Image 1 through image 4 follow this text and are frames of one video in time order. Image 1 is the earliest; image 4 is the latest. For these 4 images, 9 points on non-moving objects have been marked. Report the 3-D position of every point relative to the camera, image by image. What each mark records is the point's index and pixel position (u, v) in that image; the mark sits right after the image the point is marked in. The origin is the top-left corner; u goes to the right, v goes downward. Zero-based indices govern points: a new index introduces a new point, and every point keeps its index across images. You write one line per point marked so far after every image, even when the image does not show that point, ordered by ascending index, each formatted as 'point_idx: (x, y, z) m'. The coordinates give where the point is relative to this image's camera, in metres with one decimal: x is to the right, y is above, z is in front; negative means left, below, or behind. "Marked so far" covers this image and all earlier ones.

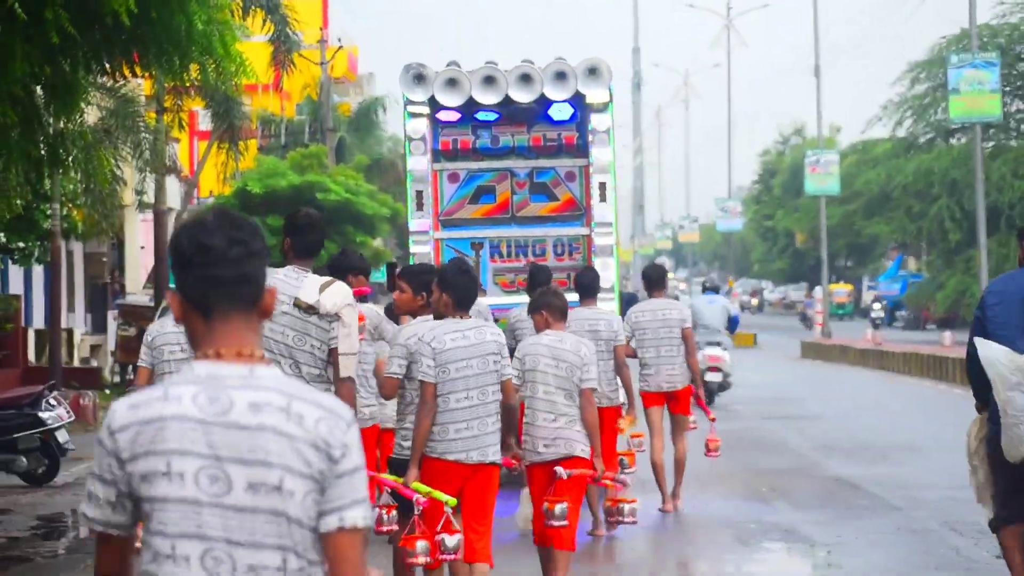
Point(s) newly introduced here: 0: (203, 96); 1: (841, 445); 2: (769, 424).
0: (-2.4, +1.5, +17.7) m
1: (+2.5, -1.2, +17.4) m
2: (+2.1, -1.1, +18.3) m
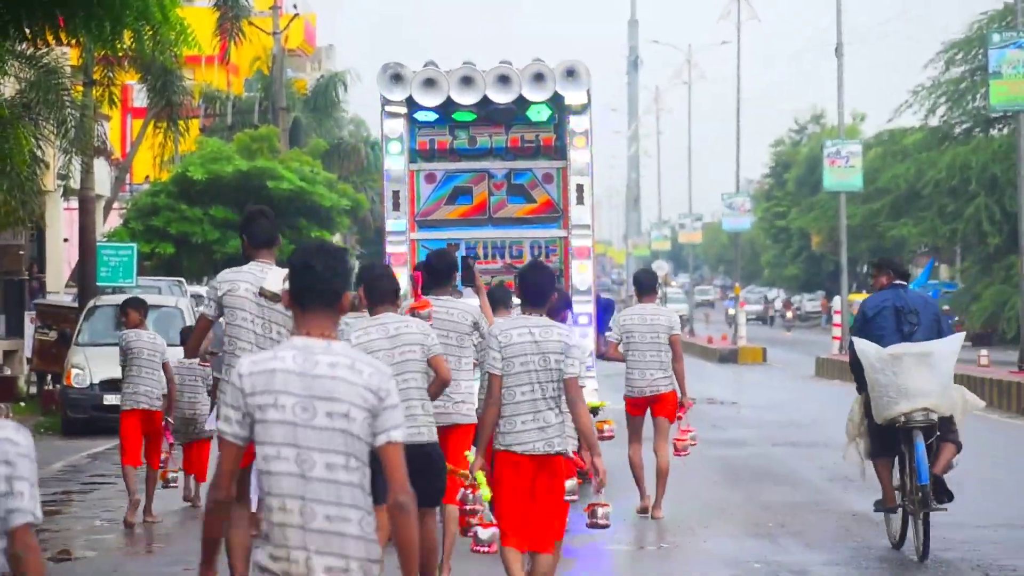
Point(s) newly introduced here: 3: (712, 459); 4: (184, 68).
0: (-2.5, +1.5, +15.5) m
1: (+2.3, -1.3, +15.3) m
2: (+1.9, -1.2, +16.2) m
3: (+1.4, -1.2, +15.8) m
4: (-2.2, +1.5, +15.4) m
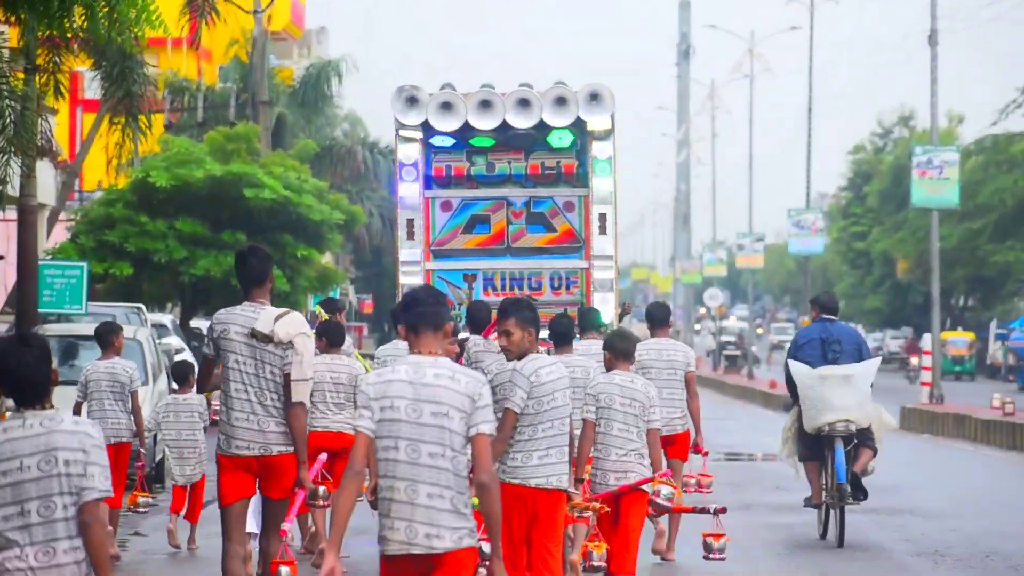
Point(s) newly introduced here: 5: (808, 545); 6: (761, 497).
0: (-2.4, +1.3, +13.0) m
1: (+2.5, -1.5, +12.7) m
2: (+2.0, -1.4, +13.6) m
3: (+1.5, -1.4, +13.2) m
4: (-2.0, +1.3, +12.9) m
5: (+1.7, -1.4, +12.9) m
6: (+1.6, -1.3, +14.6) m
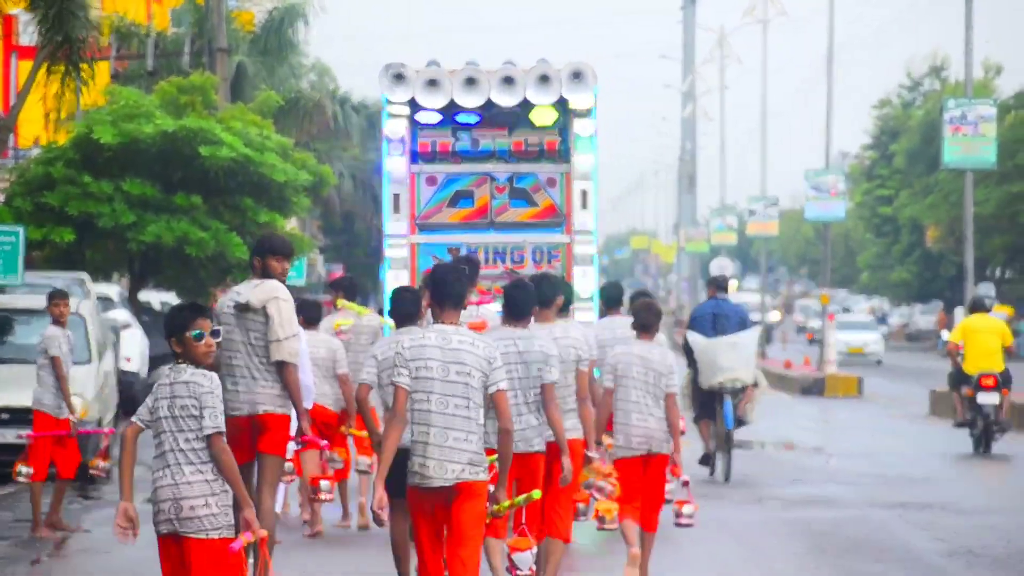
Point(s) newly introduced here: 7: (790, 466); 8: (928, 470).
0: (-2.5, +1.5, +11.7) m
1: (+2.4, -1.3, +11.4) m
2: (+2.0, -1.2, +12.3) m
3: (+1.4, -1.2, +11.9) m
4: (-2.1, +1.5, +11.5) m
5: (+1.6, -1.3, +11.6) m
6: (+1.5, -1.2, +13.3) m
7: (+1.7, -1.1, +14.3) m
8: (+2.5, -1.1, +13.9) m
